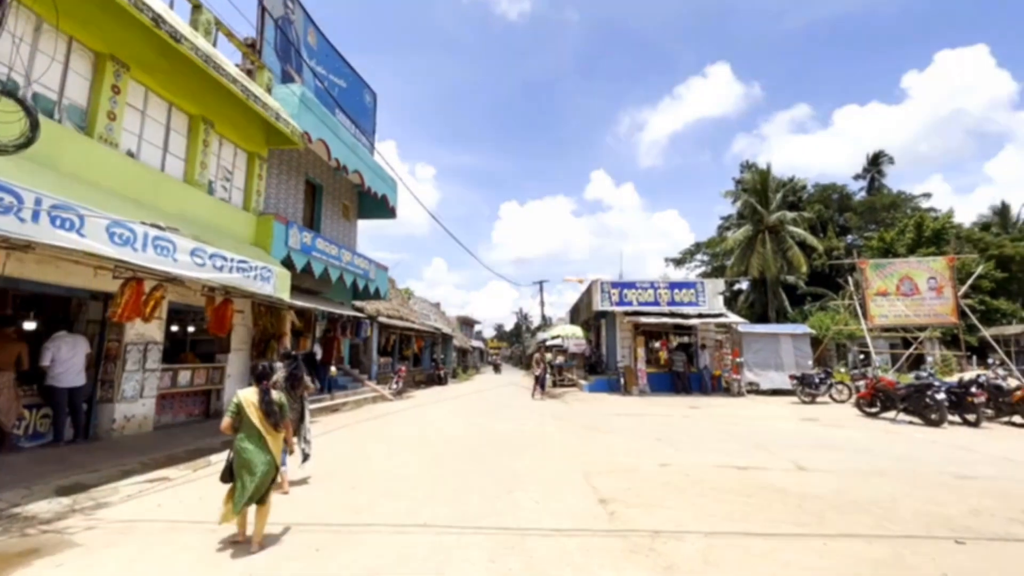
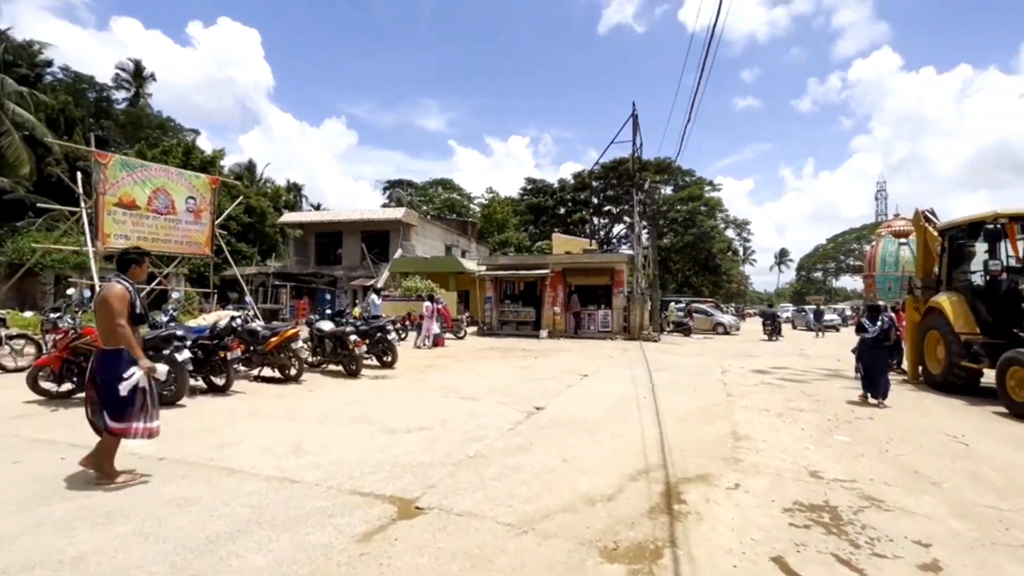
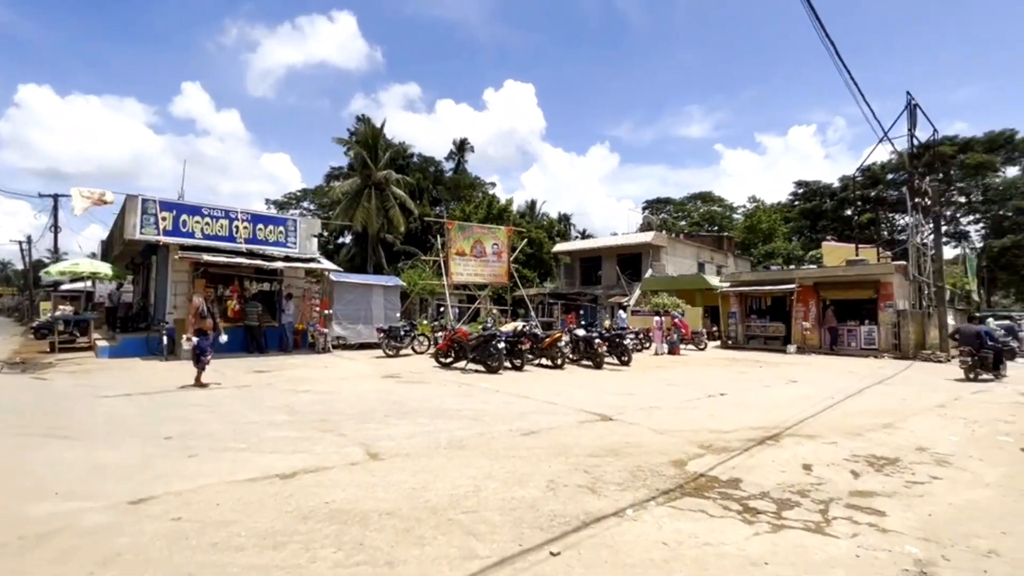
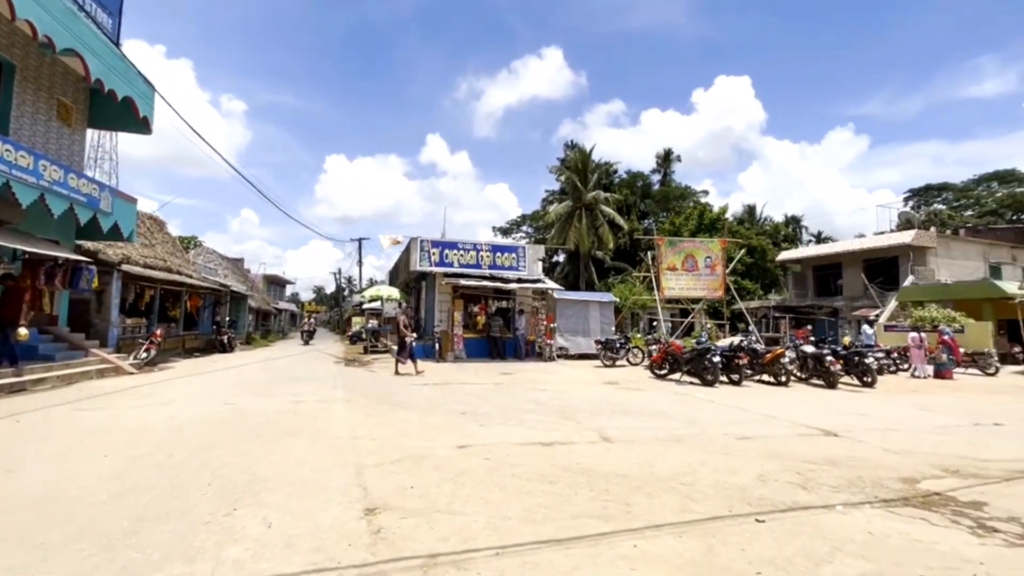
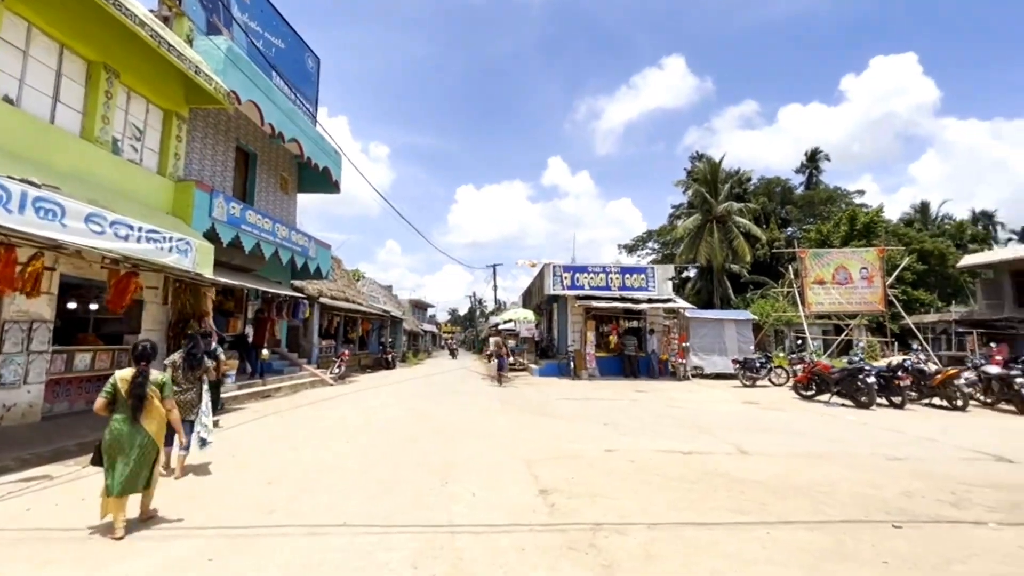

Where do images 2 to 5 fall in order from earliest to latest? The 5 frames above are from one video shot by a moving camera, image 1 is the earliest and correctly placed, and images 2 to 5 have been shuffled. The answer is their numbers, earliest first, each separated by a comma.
5, 4, 3, 2
